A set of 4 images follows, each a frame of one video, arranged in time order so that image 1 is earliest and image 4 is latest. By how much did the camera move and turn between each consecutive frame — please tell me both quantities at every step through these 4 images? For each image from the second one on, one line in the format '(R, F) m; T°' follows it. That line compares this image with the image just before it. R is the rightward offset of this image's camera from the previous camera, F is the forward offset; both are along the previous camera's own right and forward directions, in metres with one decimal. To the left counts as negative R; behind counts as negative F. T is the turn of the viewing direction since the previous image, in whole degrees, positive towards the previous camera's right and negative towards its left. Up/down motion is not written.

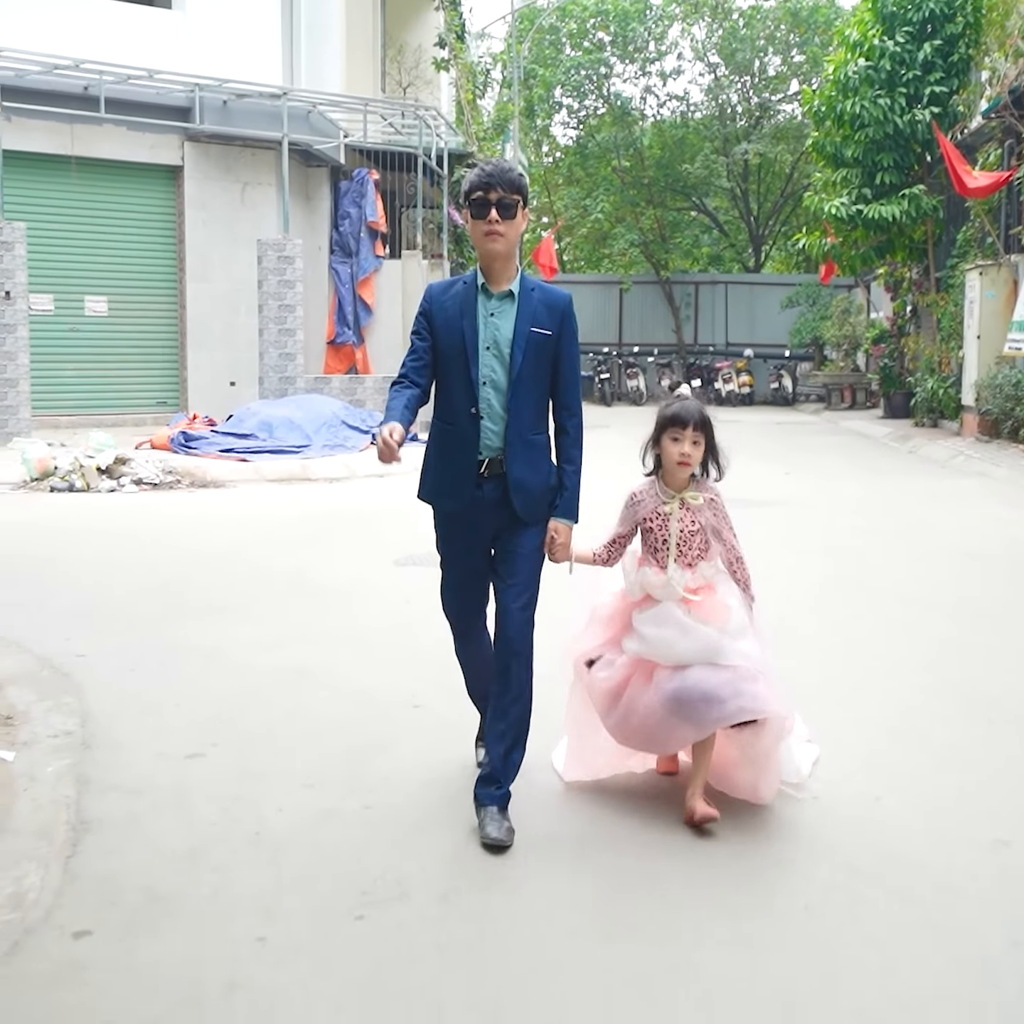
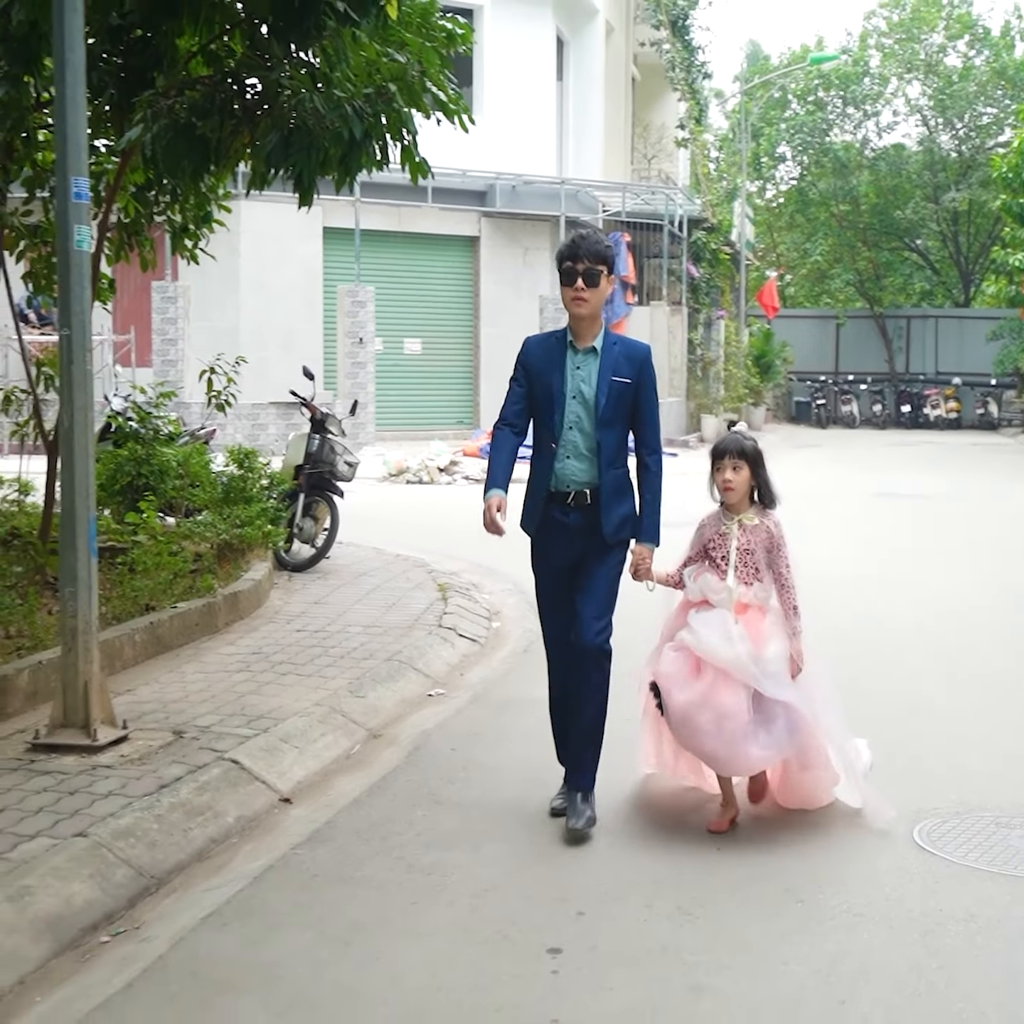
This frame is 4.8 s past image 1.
(-0.1, -4.4) m; -8°
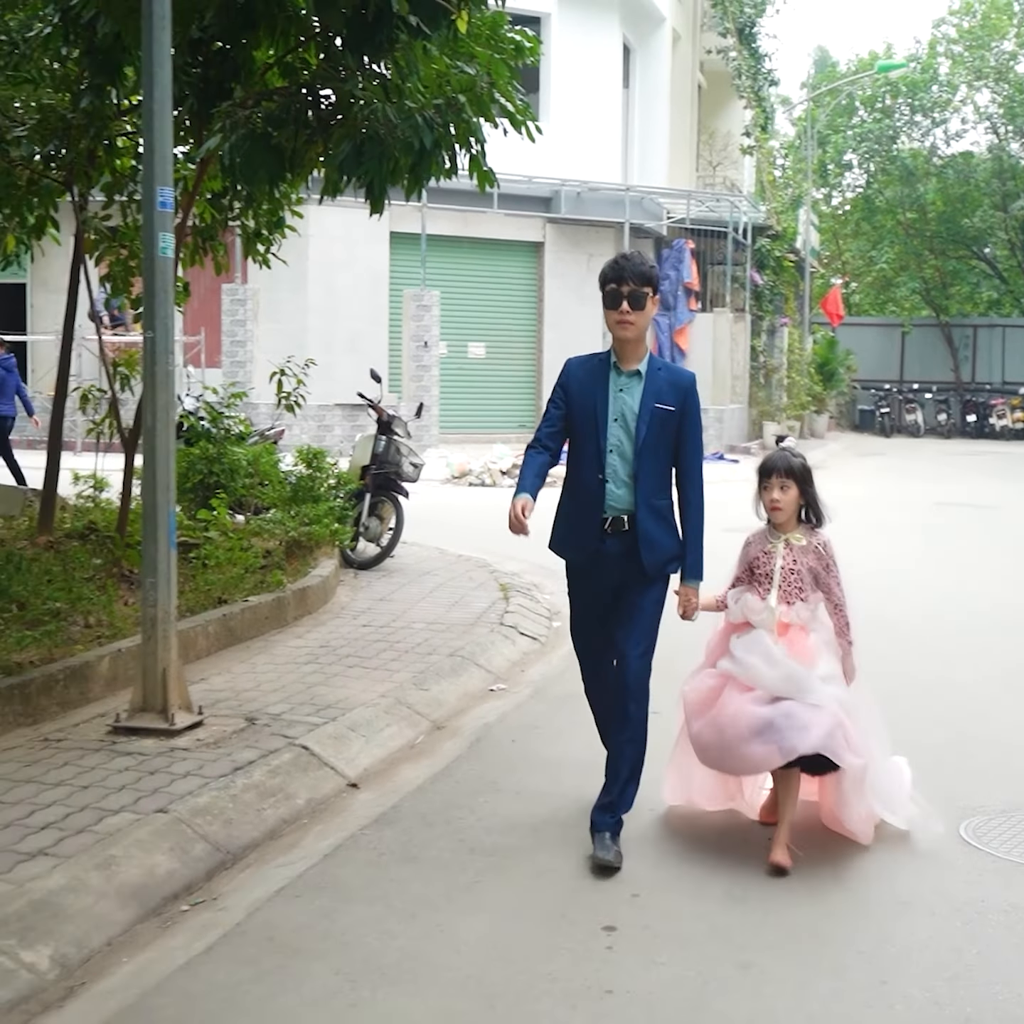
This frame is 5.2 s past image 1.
(0.0, -0.2) m; -2°
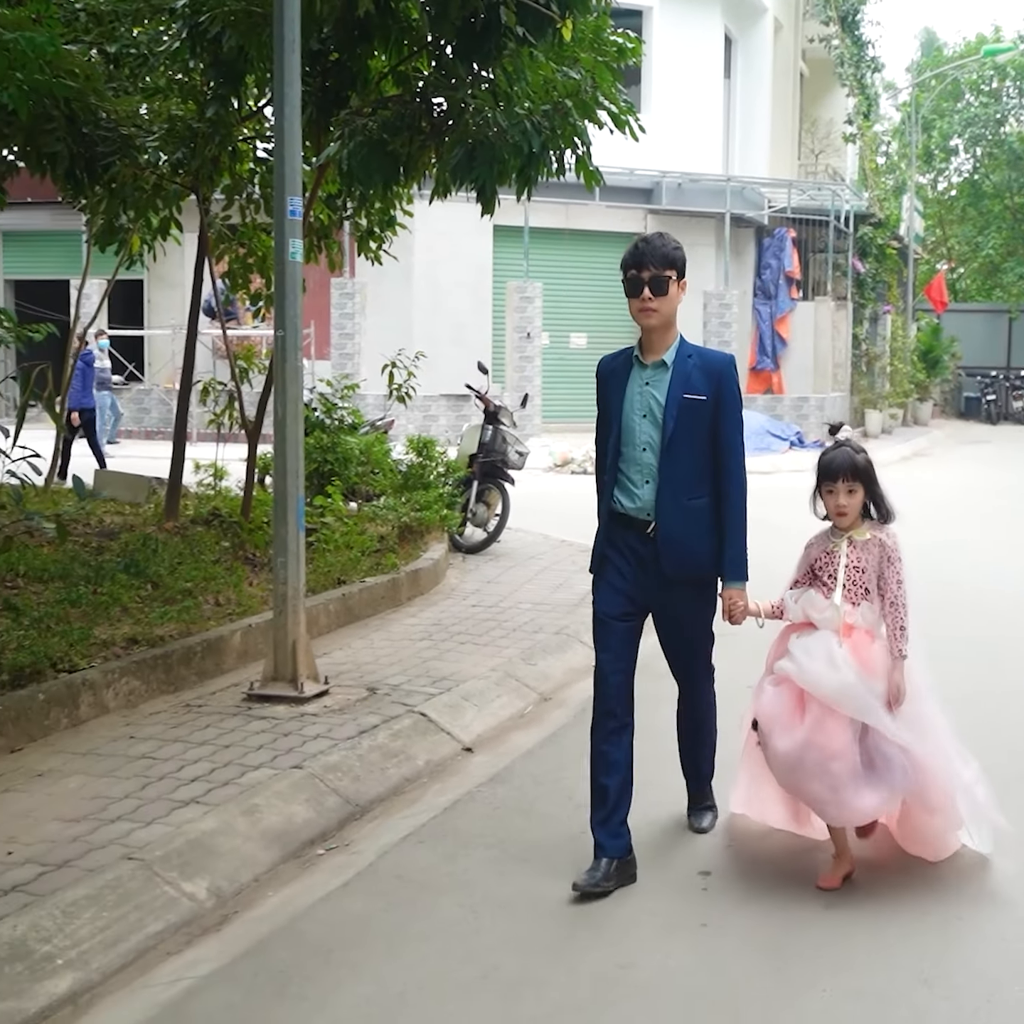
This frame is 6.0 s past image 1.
(0.0, -0.4) m; -4°
